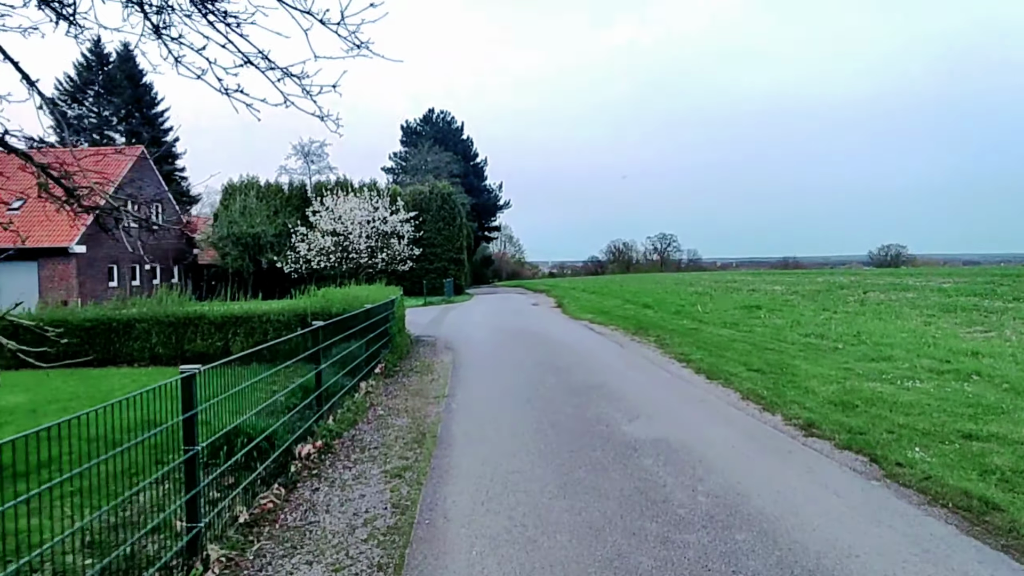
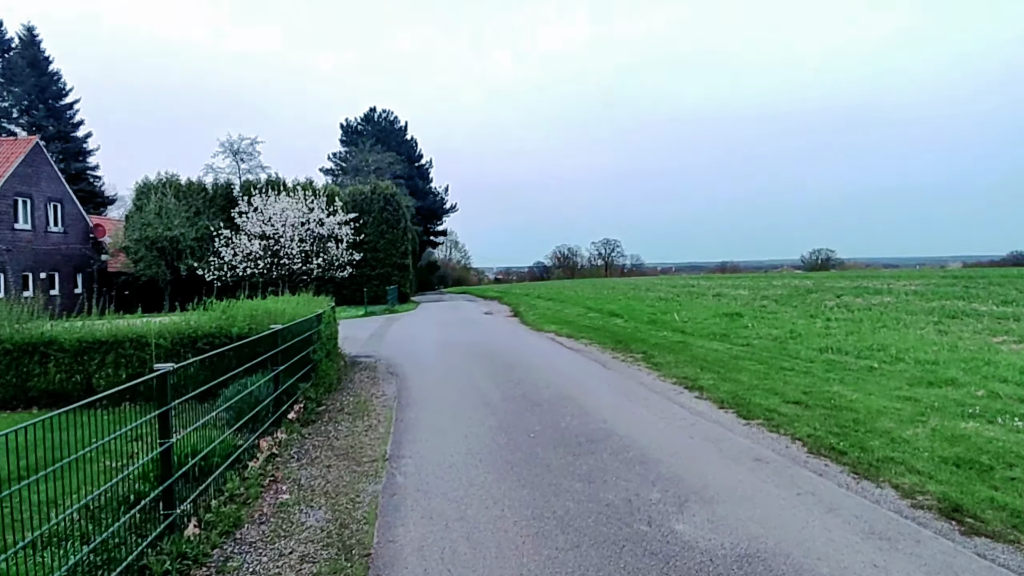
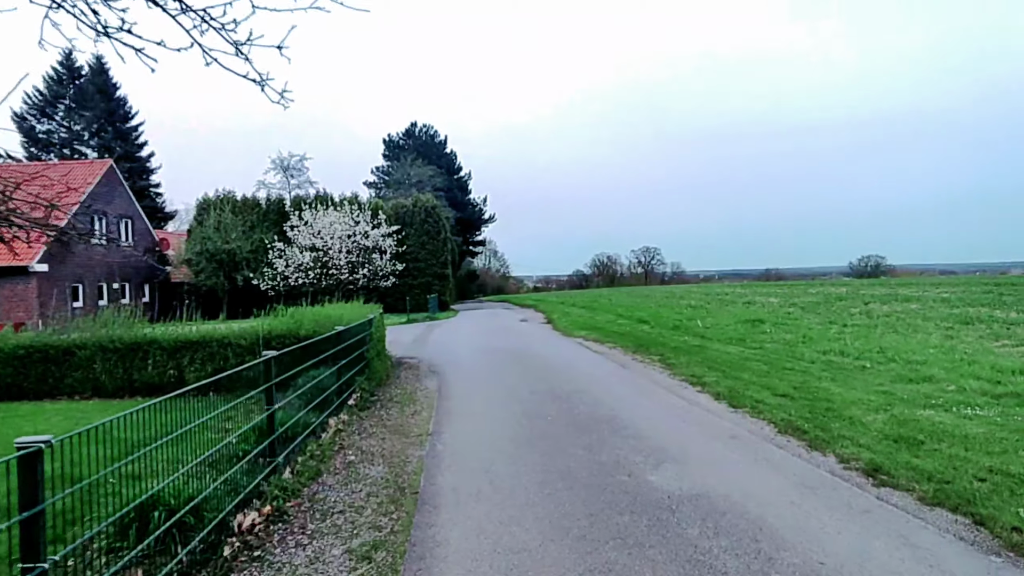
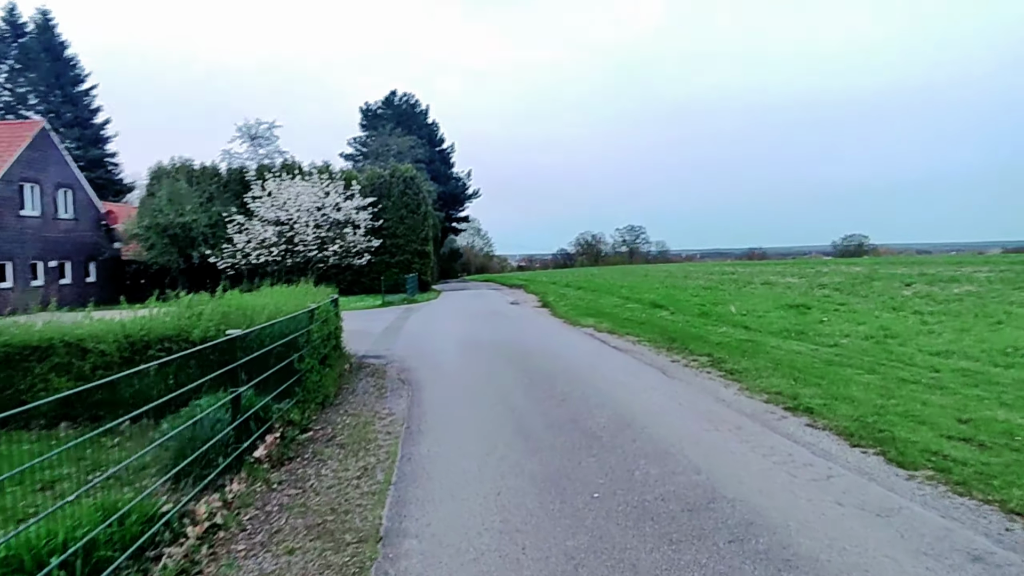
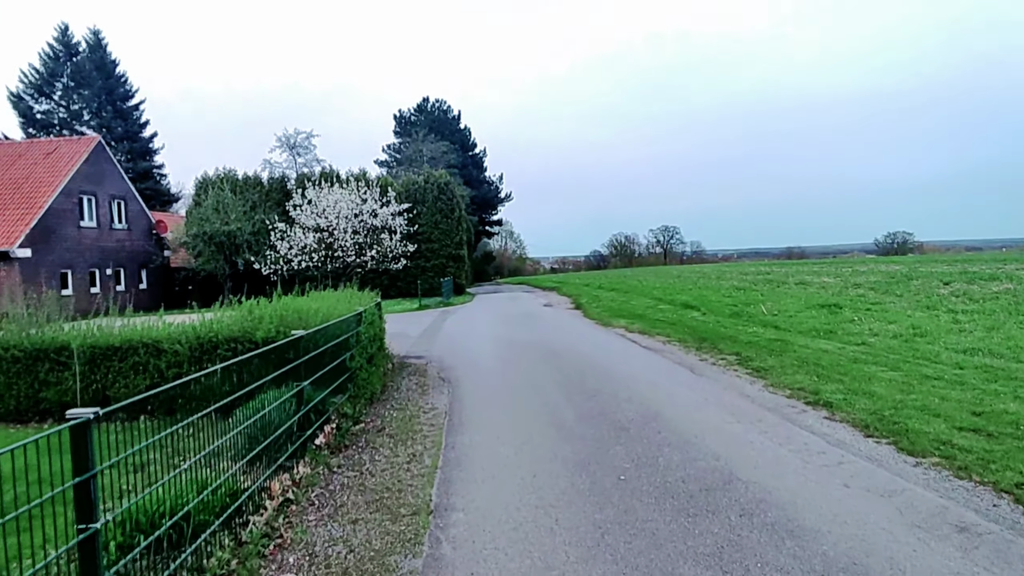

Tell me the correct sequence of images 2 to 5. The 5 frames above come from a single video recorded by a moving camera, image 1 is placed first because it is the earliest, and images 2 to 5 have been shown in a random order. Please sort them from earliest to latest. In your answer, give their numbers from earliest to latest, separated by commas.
3, 2, 5, 4
